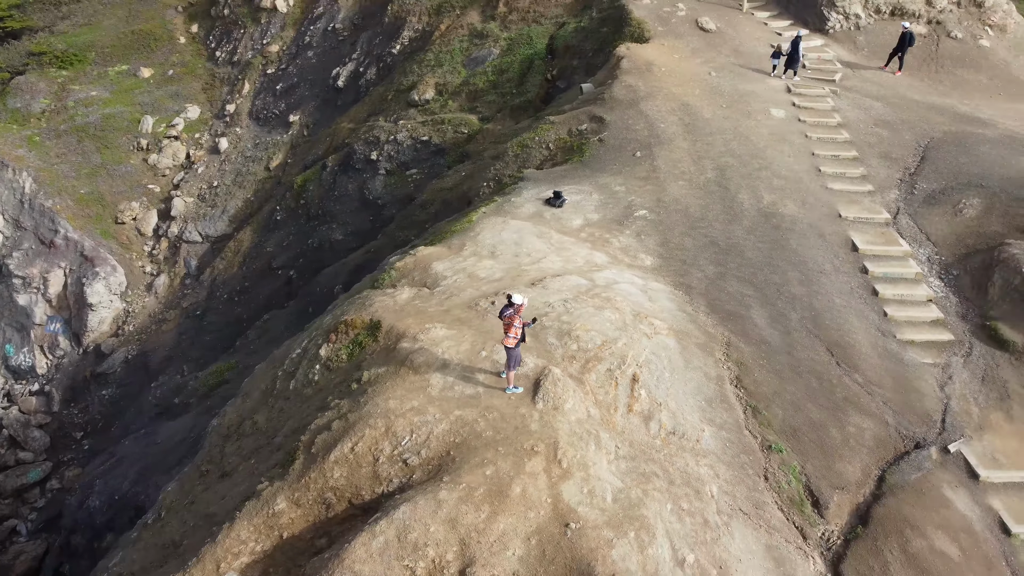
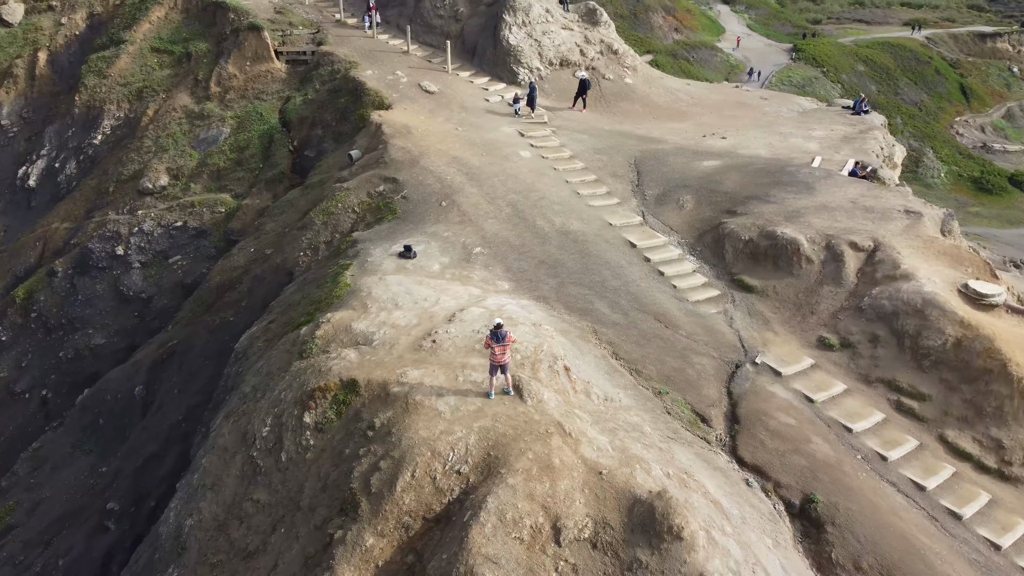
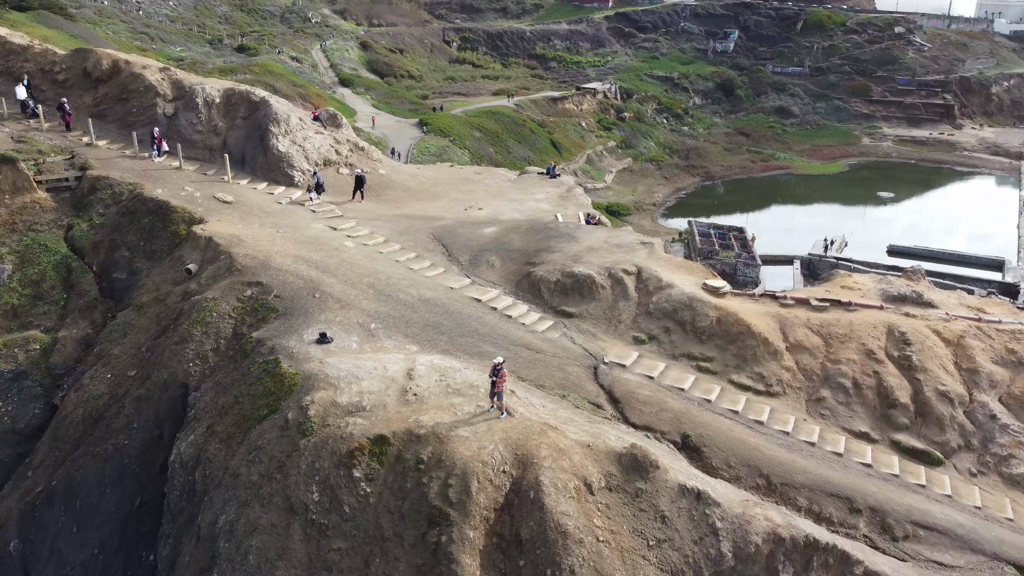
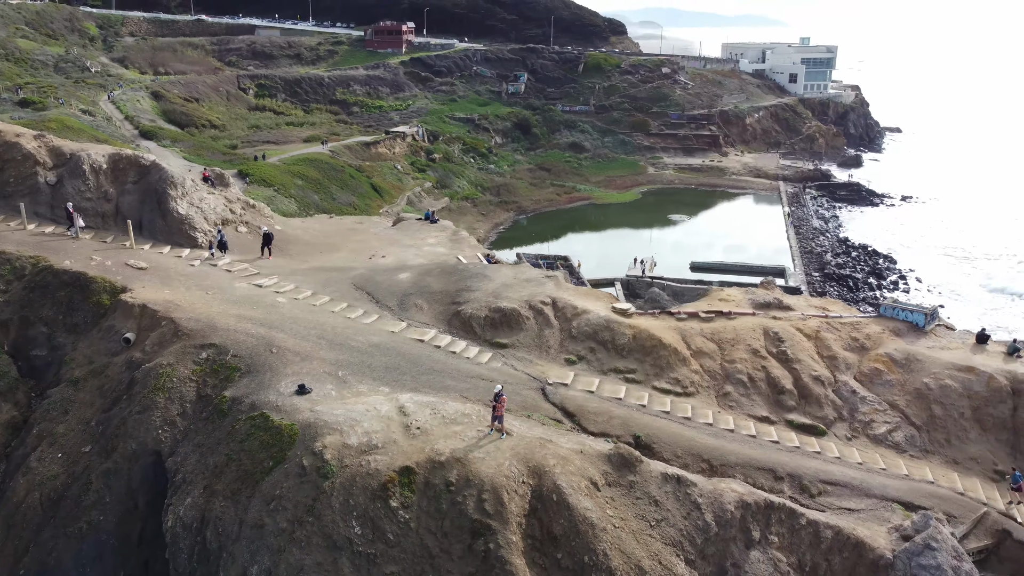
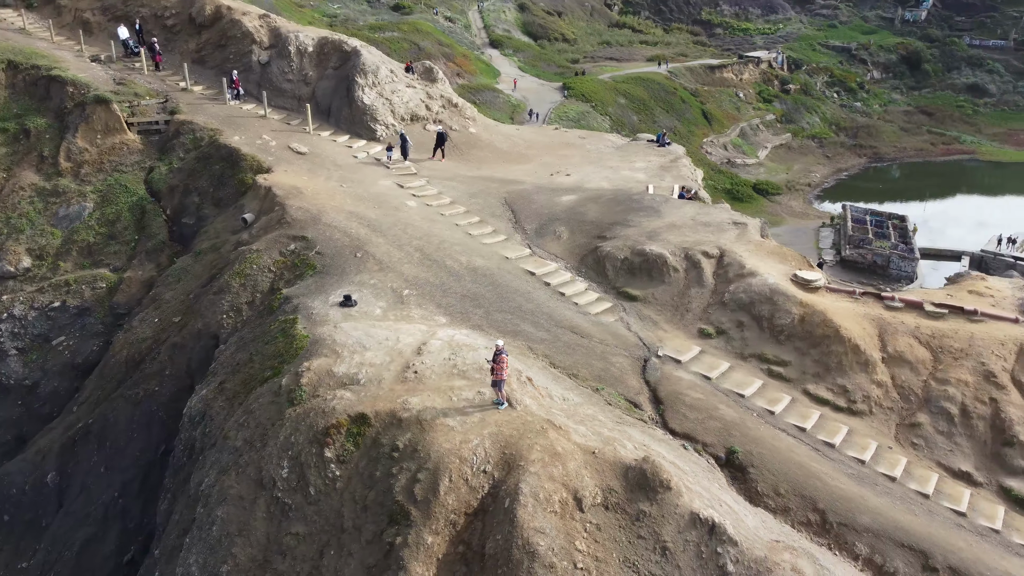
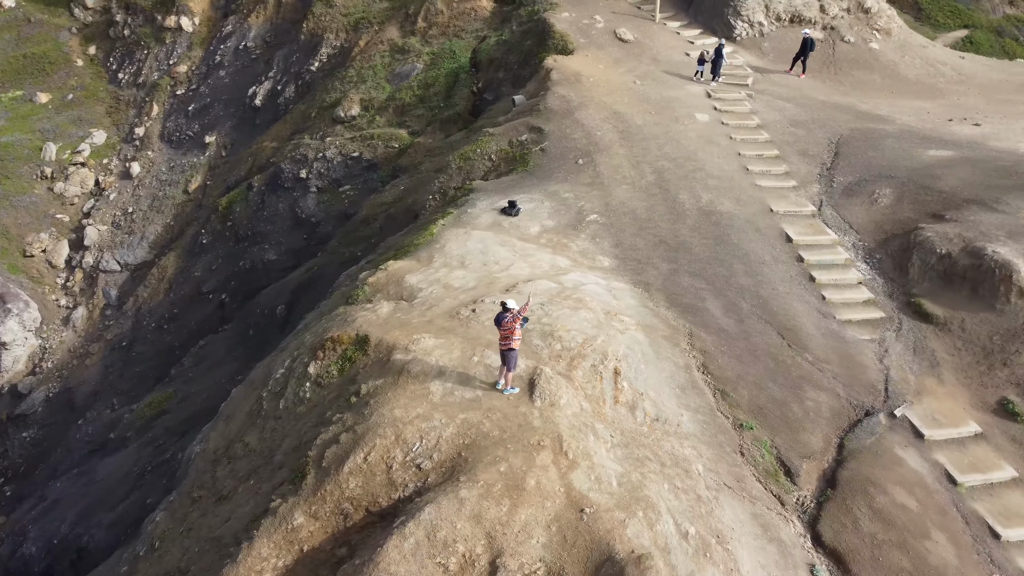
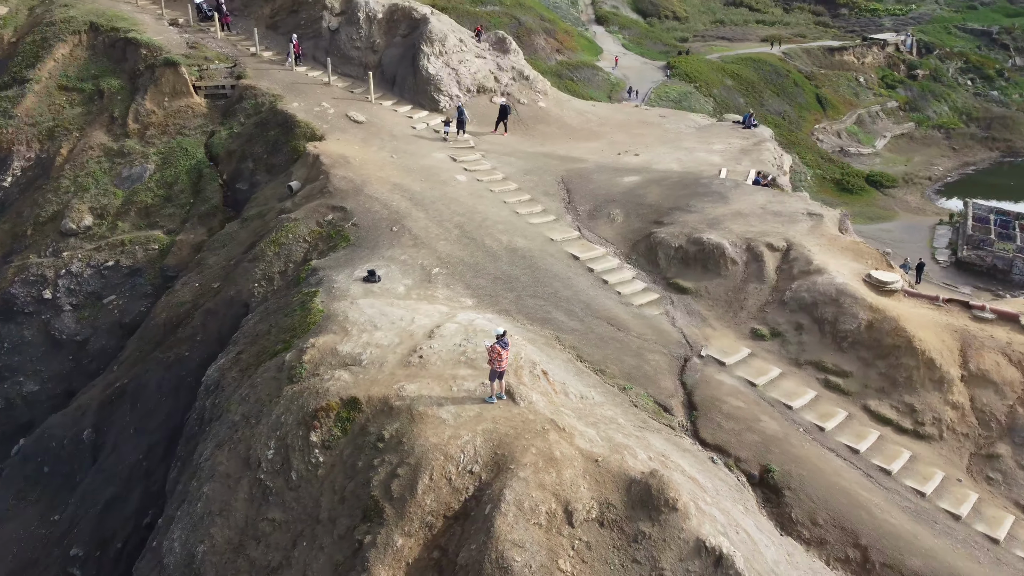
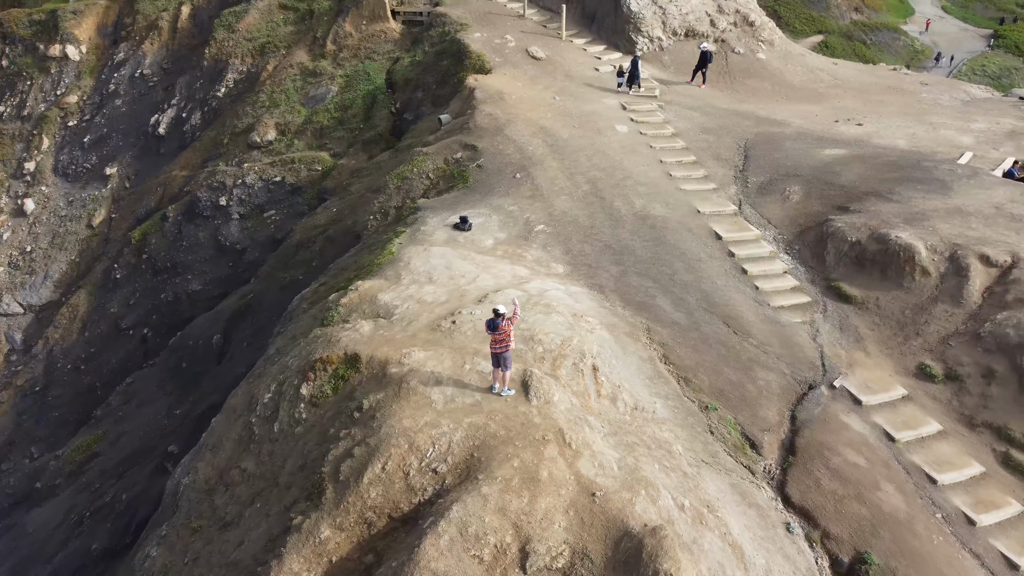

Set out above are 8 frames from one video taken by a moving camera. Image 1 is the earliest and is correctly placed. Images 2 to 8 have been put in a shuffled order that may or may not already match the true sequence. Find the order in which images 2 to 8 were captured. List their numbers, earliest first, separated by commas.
6, 8, 2, 7, 5, 3, 4
